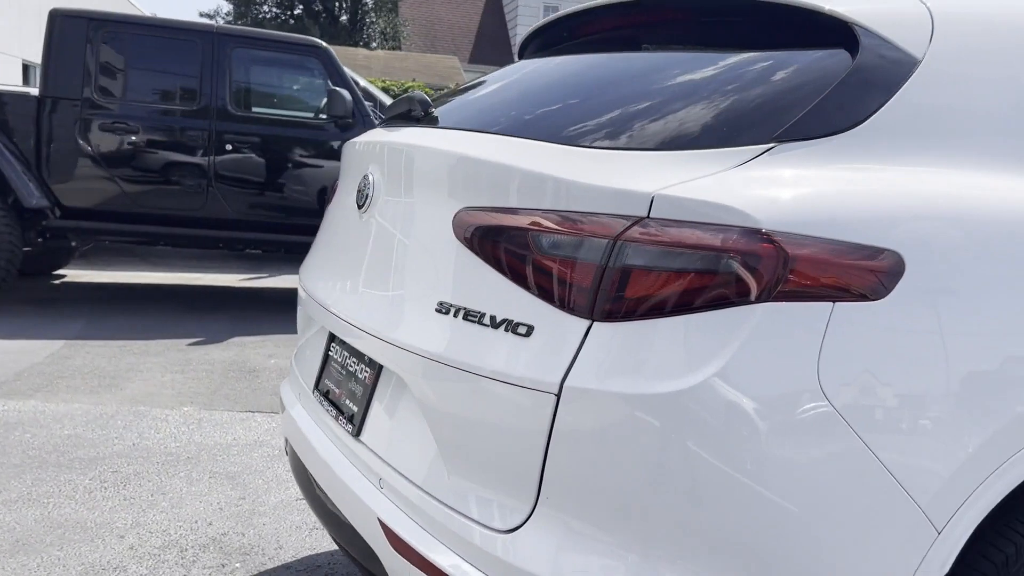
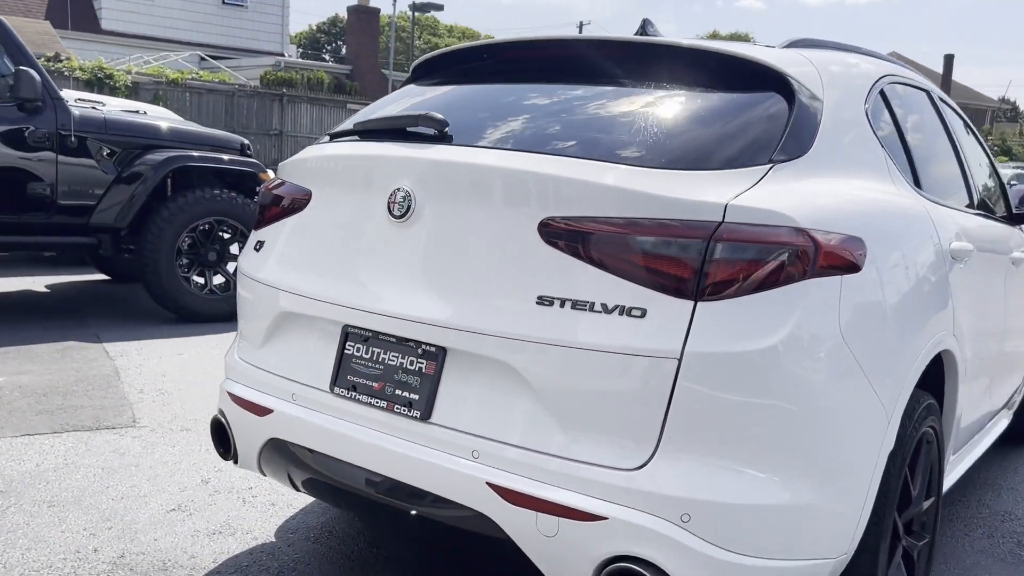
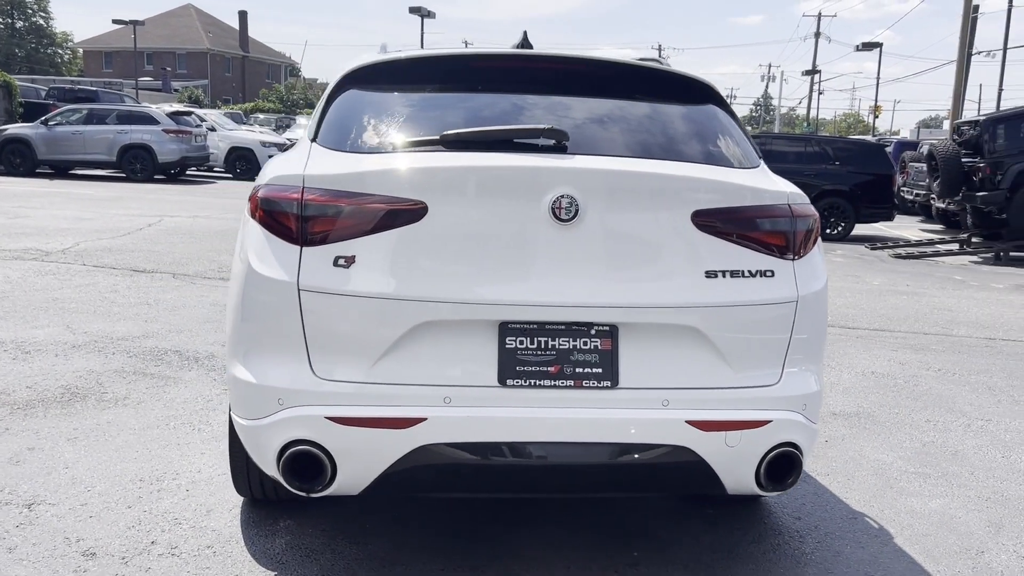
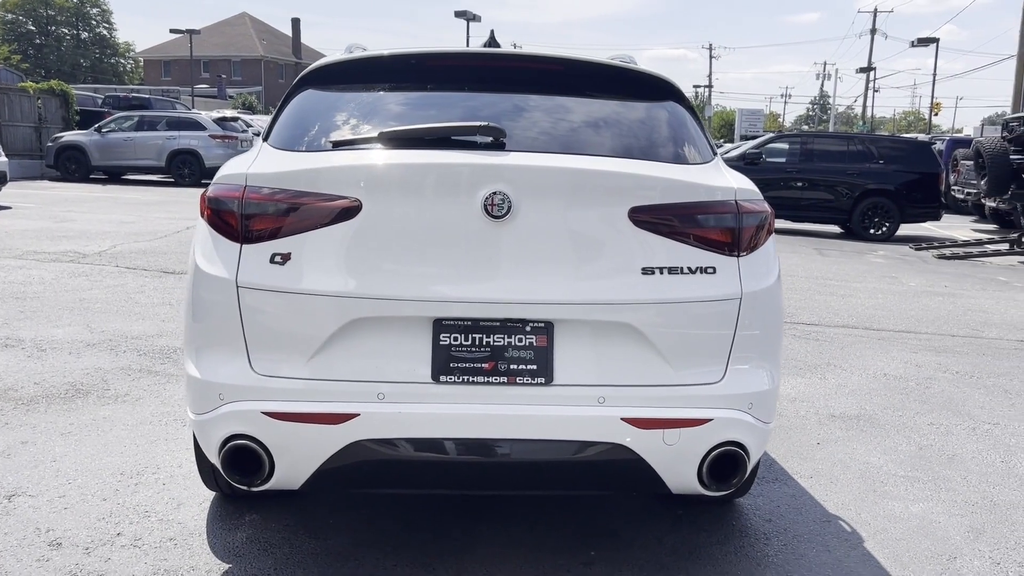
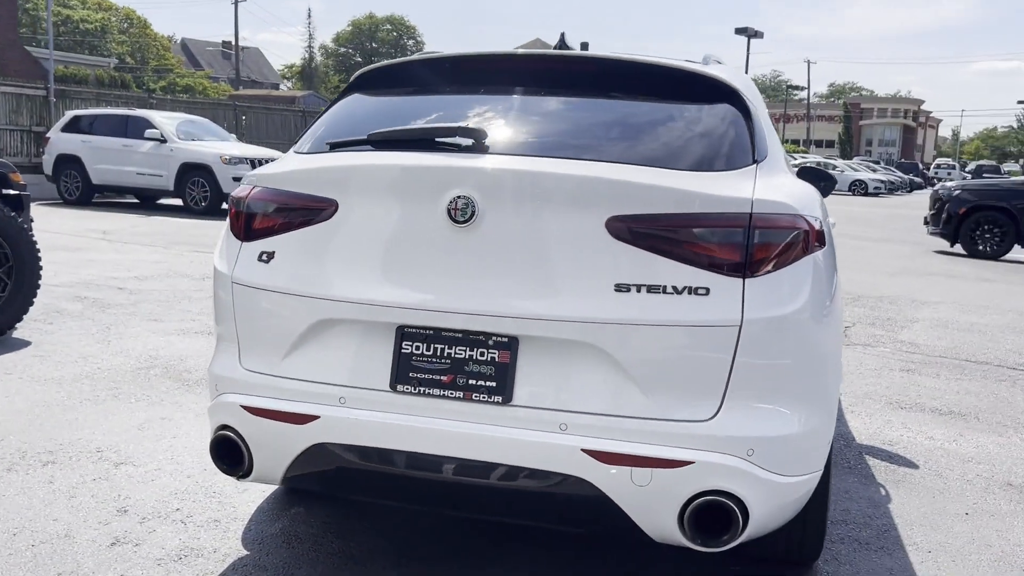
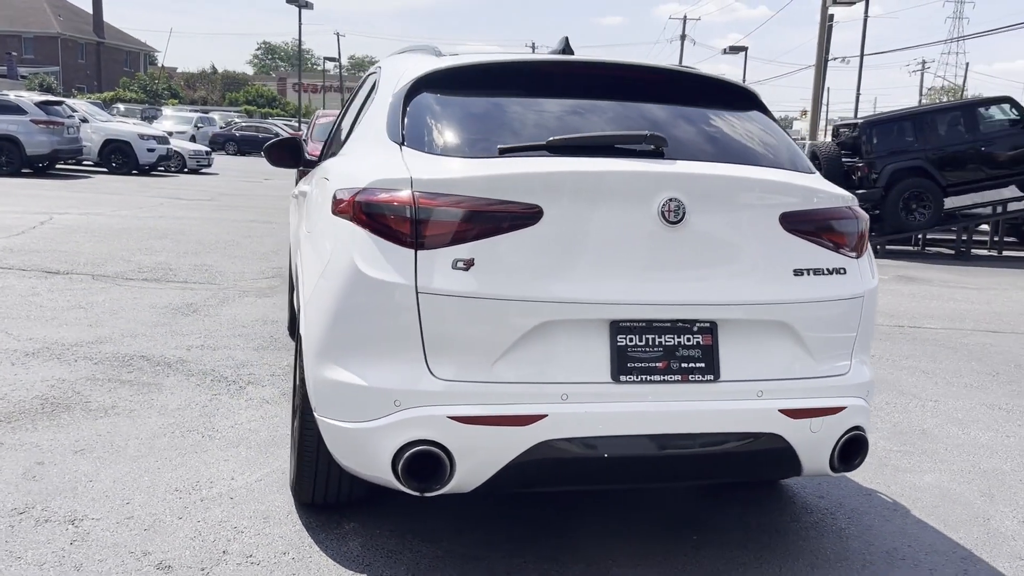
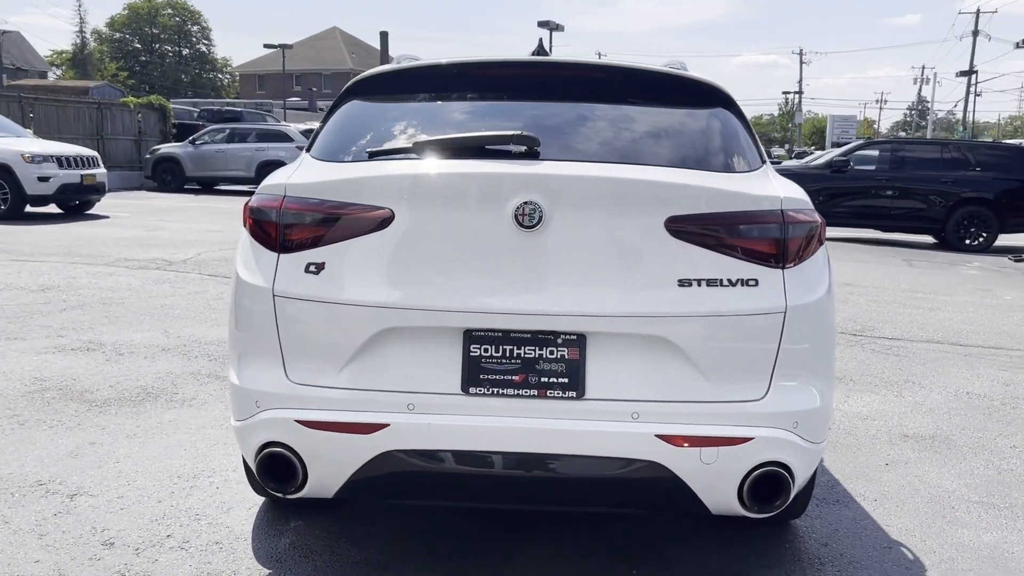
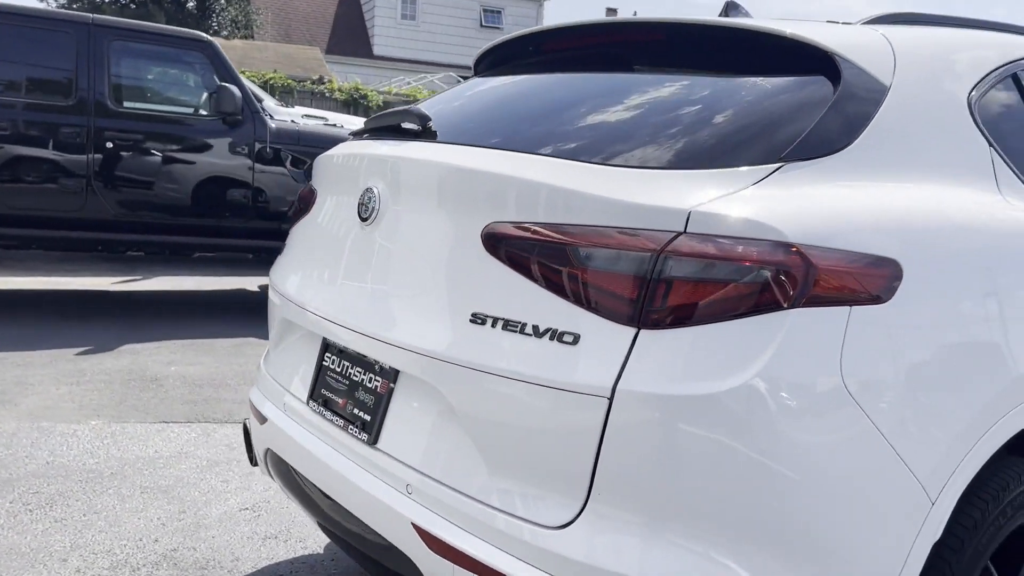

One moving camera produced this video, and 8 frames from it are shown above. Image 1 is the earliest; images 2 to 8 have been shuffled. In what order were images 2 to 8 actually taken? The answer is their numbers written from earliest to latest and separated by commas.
8, 2, 5, 7, 4, 3, 6
